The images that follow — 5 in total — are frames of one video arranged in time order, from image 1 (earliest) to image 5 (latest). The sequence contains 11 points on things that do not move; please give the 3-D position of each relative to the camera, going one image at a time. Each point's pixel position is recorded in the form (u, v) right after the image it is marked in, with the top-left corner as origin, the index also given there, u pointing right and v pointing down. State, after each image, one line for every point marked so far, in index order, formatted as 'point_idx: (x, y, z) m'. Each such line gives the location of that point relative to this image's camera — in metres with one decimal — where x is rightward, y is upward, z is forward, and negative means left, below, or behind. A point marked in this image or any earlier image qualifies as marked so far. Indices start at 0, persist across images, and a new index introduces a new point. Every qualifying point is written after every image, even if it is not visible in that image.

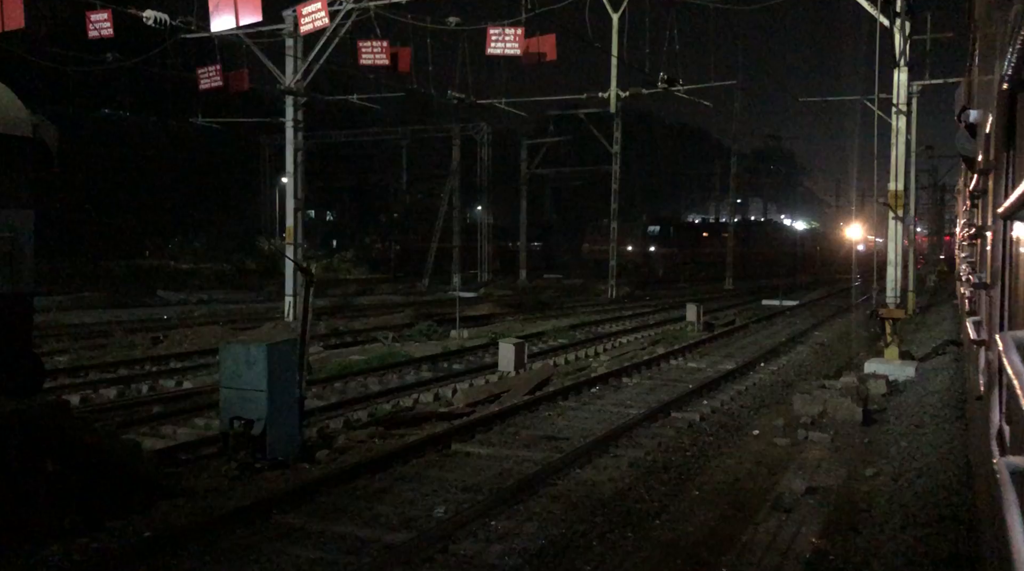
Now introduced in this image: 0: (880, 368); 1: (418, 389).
0: (+5.8, -1.3, +17.7) m
1: (-1.3, -1.5, +16.2) m
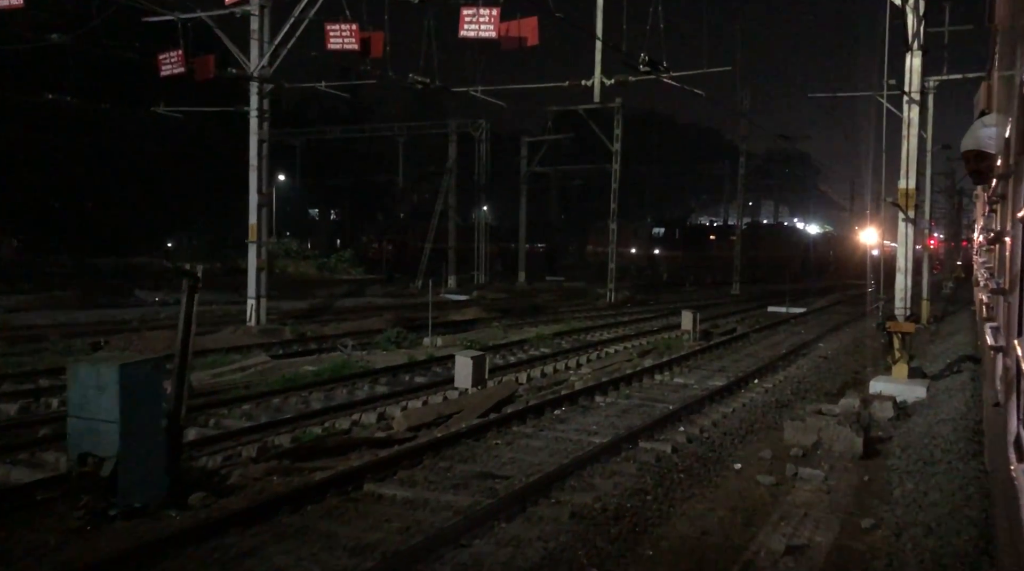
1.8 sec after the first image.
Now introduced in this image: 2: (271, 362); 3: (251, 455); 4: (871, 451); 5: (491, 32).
0: (+5.2, -1.4, +15.8) m
1: (-1.9, -1.5, +14.4) m
2: (-3.8, -1.2, +18.0) m
3: (-2.5, -1.7, +11.0) m
4: (+3.8, -1.7, +11.9) m
5: (-0.4, +4.3, +19.4) m
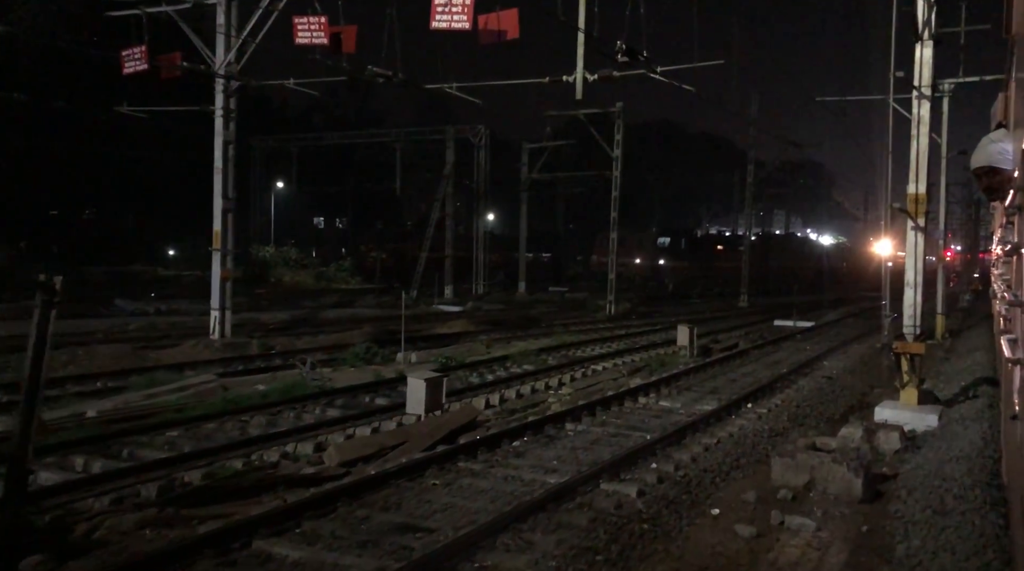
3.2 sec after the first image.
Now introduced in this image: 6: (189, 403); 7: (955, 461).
0: (+4.8, -1.6, +14.2) m
1: (-2.4, -1.7, +12.9) m
2: (-4.3, -1.4, +16.5) m
3: (-3.1, -1.8, +9.4) m
4: (+3.3, -1.9, +10.3) m
5: (-0.7, +4.1, +17.9) m
6: (-4.1, -1.5, +14.5) m
7: (+4.3, -1.7, +11.1) m
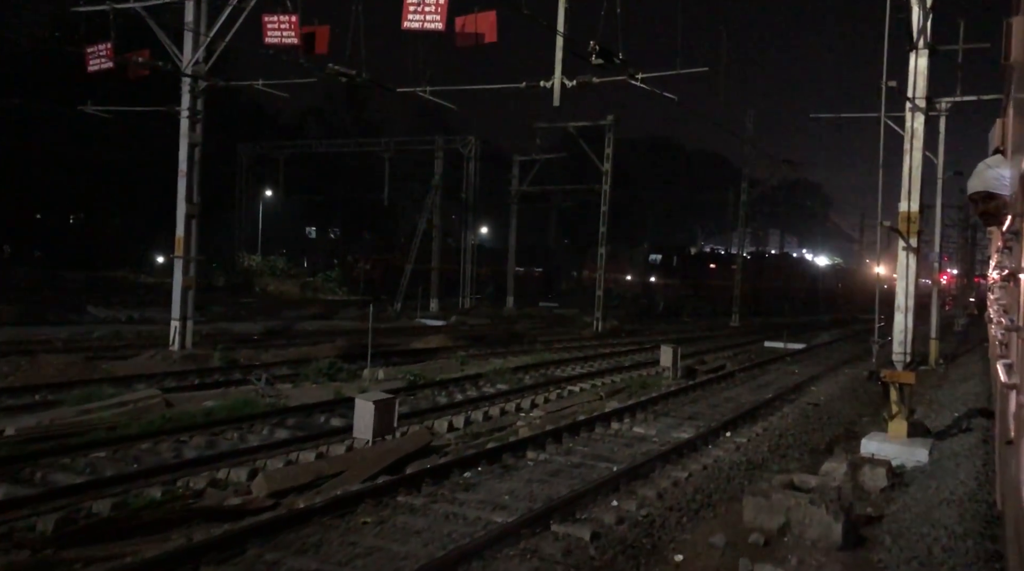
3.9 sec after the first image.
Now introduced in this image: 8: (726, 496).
0: (+4.3, -1.9, +13.2) m
1: (-2.8, -1.8, +11.9) m
2: (-4.7, -1.5, +15.5) m
3: (-3.5, -1.8, +8.5) m
4: (+2.8, -2.1, +9.3) m
5: (-1.1, +3.9, +17.0) m
6: (-4.6, -1.6, +13.5) m
7: (+3.9, -1.9, +10.1) m
8: (+2.0, -2.0, +10.9) m
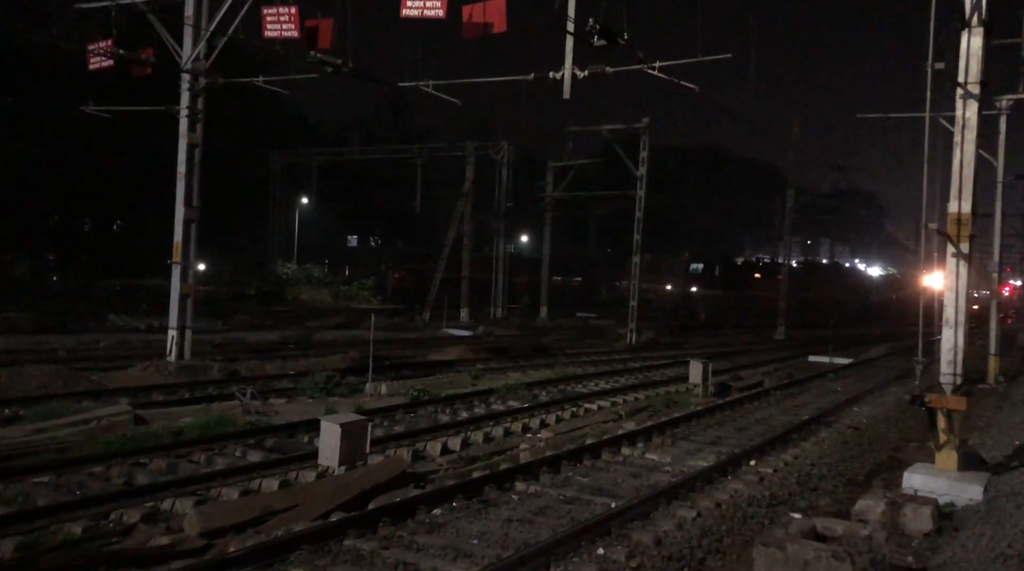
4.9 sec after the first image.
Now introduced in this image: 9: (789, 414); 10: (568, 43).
0: (+4.2, -2.0, +11.6) m
1: (-3.0, -1.9, +10.6) m
2: (-4.7, -1.6, +14.3) m
3: (-3.8, -1.9, +7.2) m
4: (+2.5, -2.2, +7.8) m
5: (-1.0, +3.8, +15.7) m
6: (-4.7, -1.7, +12.3) m
7: (+3.6, -2.0, +8.5) m
8: (+1.9, -2.1, +9.4) m
9: (+4.6, -2.1, +18.8) m
10: (+0.8, +3.3, +15.3) m
